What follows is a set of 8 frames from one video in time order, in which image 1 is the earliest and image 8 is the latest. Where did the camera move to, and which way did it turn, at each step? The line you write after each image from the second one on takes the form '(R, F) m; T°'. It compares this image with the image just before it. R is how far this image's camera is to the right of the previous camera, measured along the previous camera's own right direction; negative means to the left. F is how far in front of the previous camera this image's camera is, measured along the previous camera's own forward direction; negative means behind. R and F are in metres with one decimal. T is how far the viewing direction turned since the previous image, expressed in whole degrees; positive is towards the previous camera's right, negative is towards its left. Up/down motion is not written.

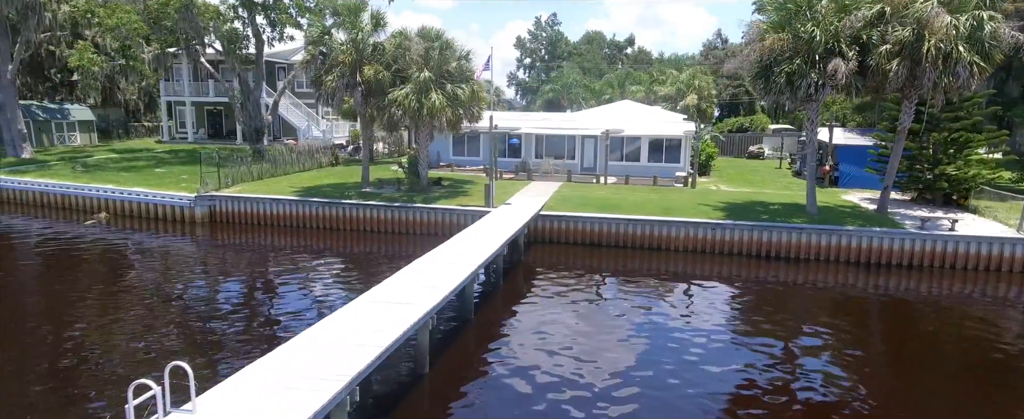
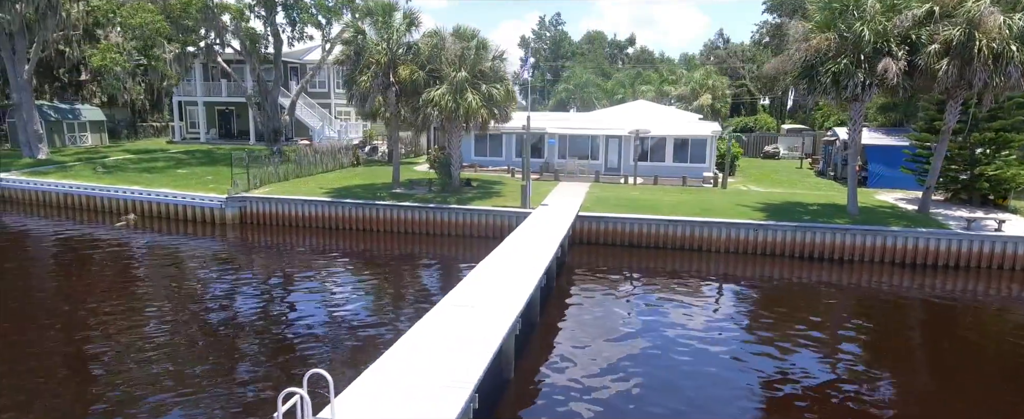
(-1.3, +0.1) m; 0°
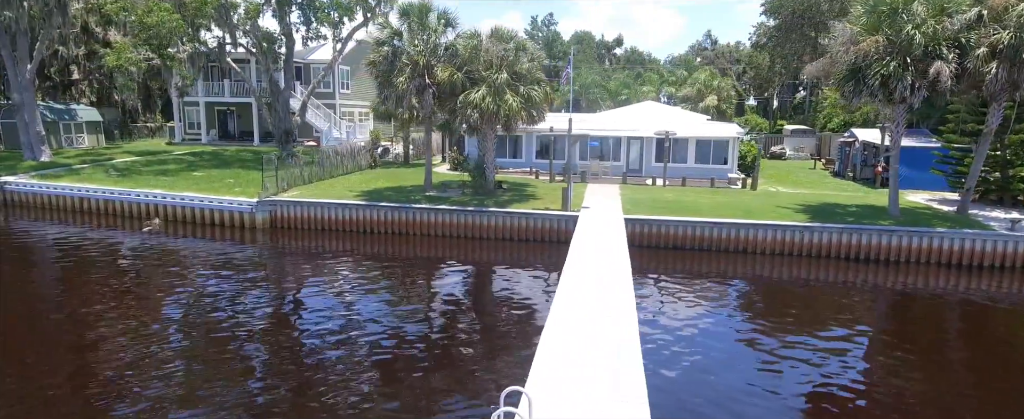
(-1.9, +0.2) m; +2°
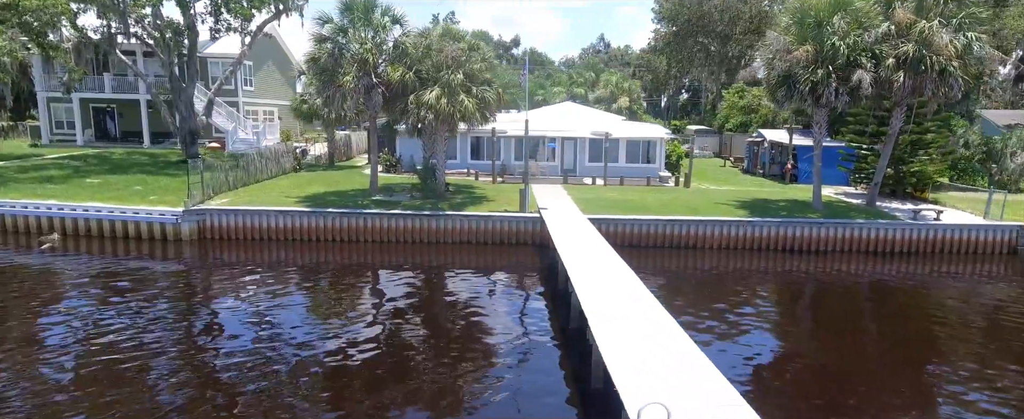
(-2.0, +0.4) m; +10°
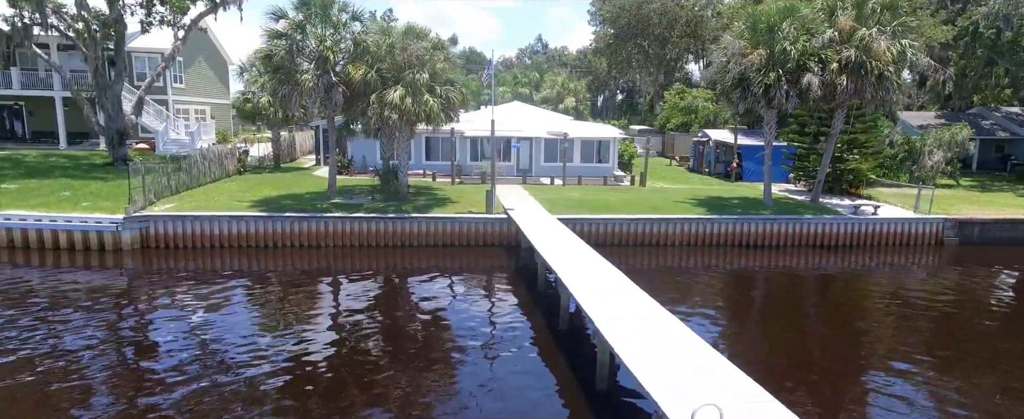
(-1.0, +0.2) m; +6°
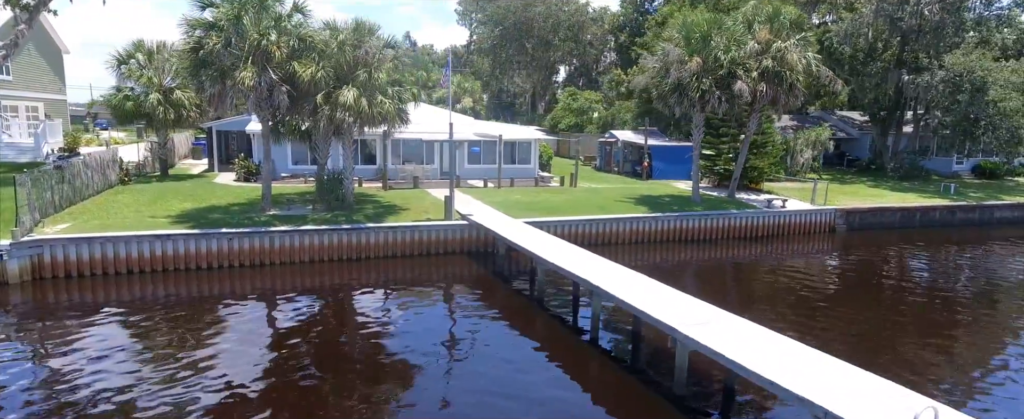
(-3.1, +0.8) m; +14°
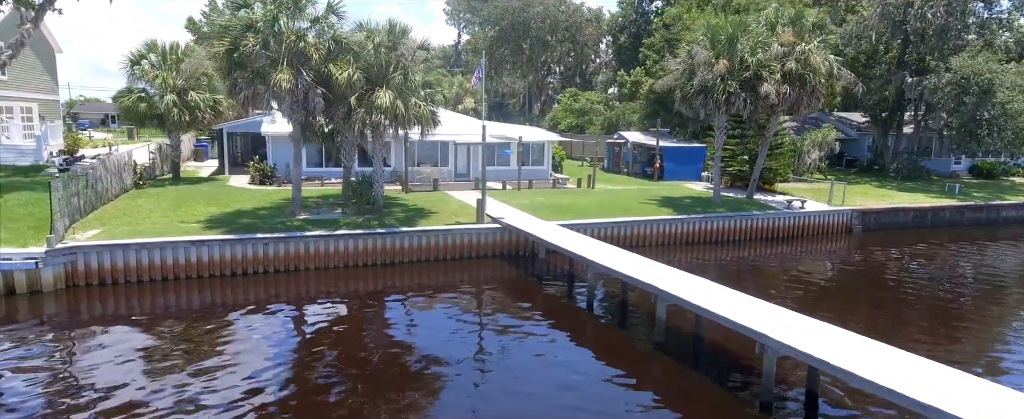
(-1.5, +0.1) m; +2°
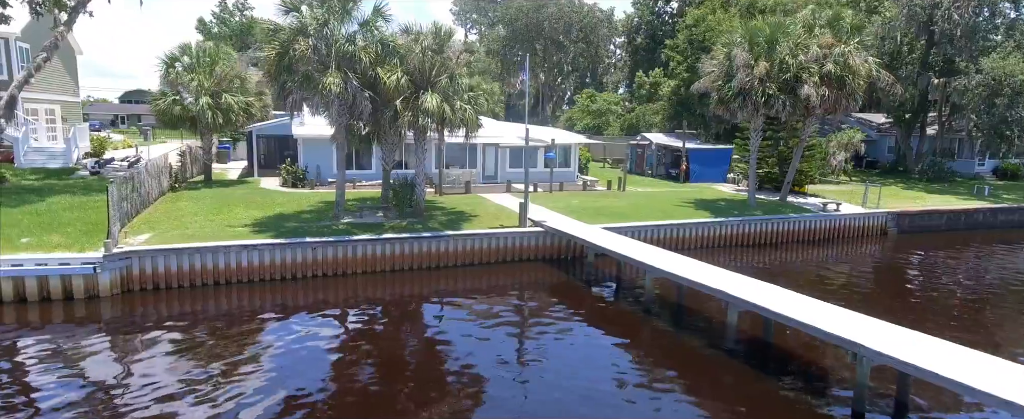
(-1.3, 0.0) m; 0°
